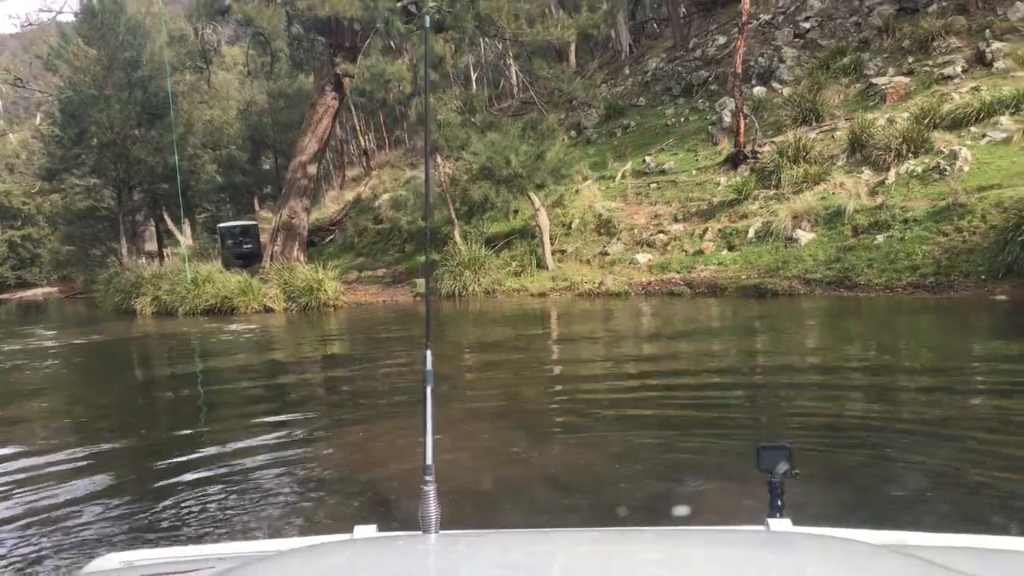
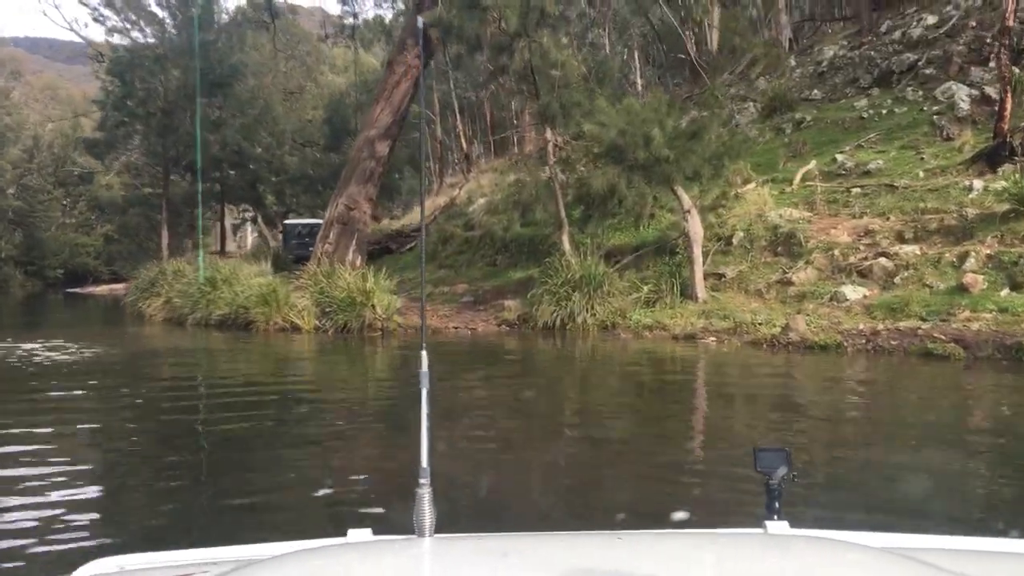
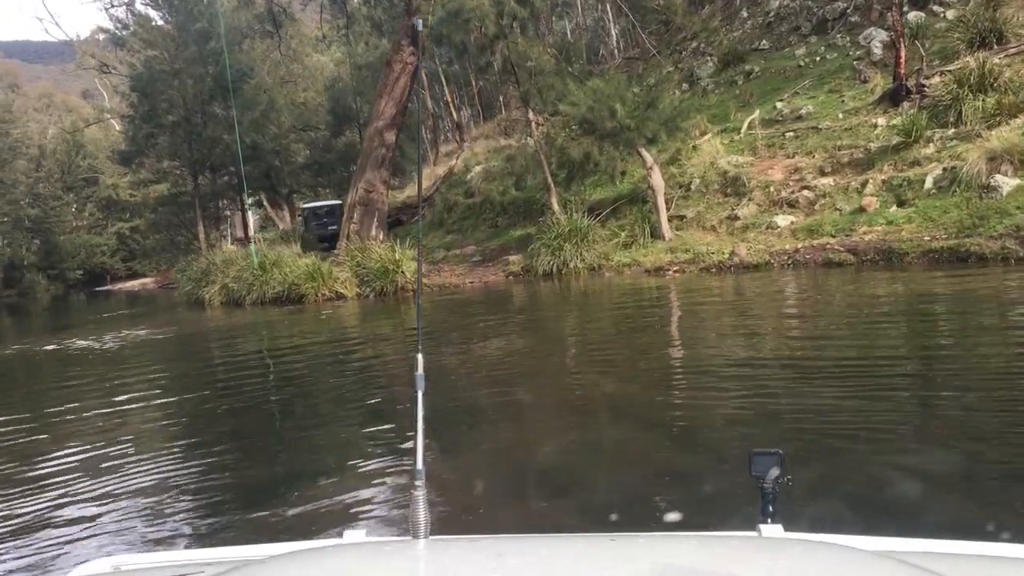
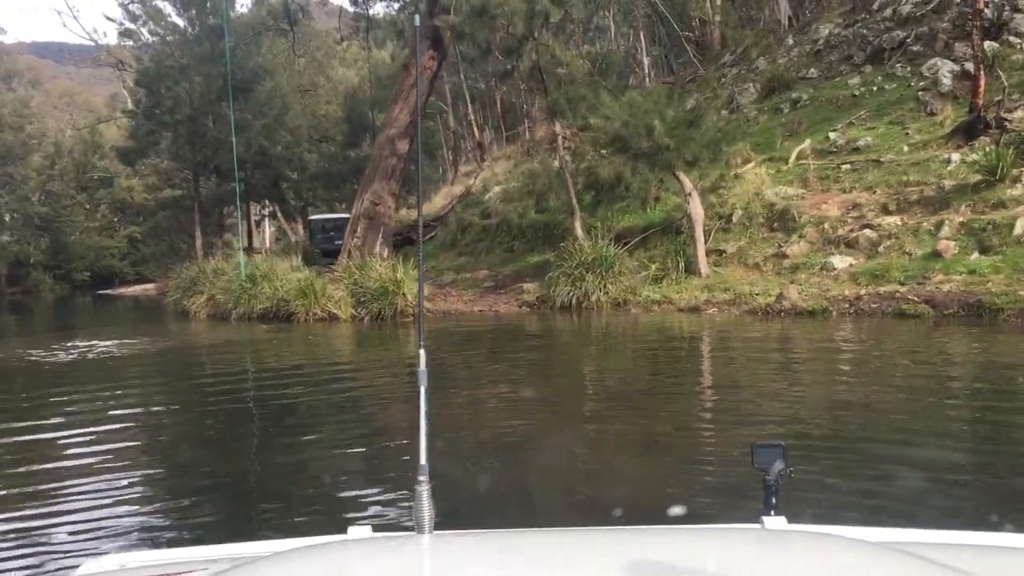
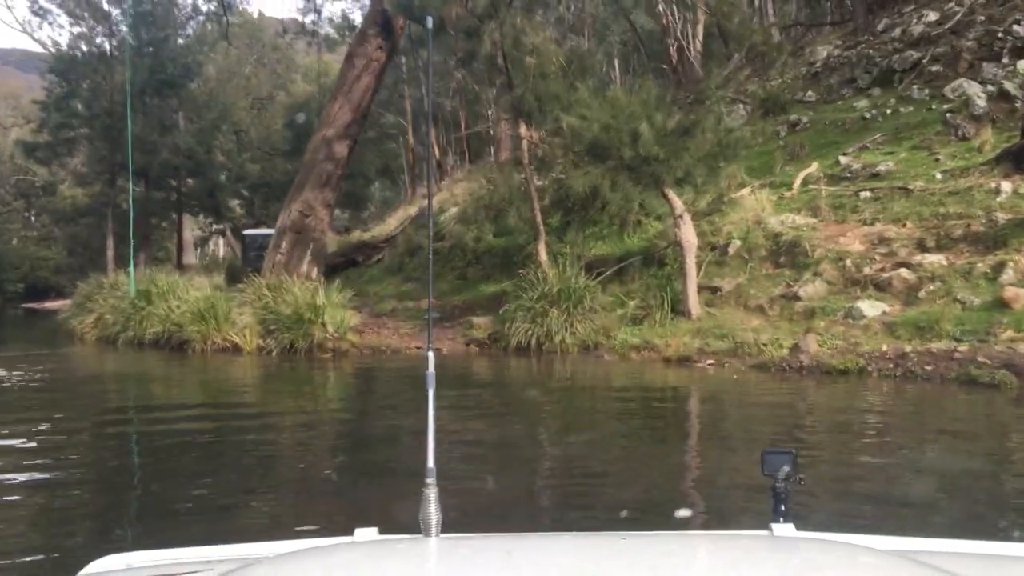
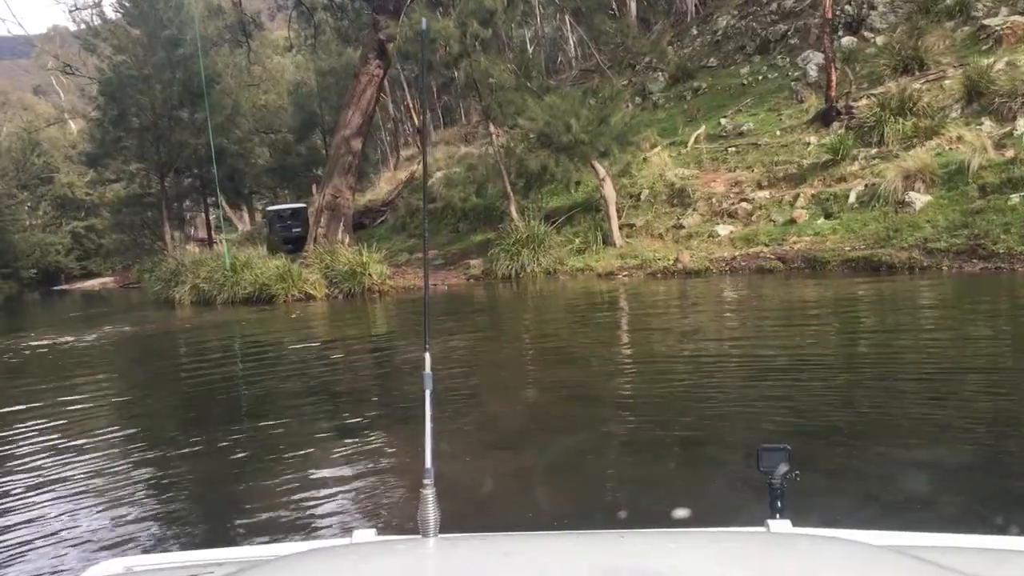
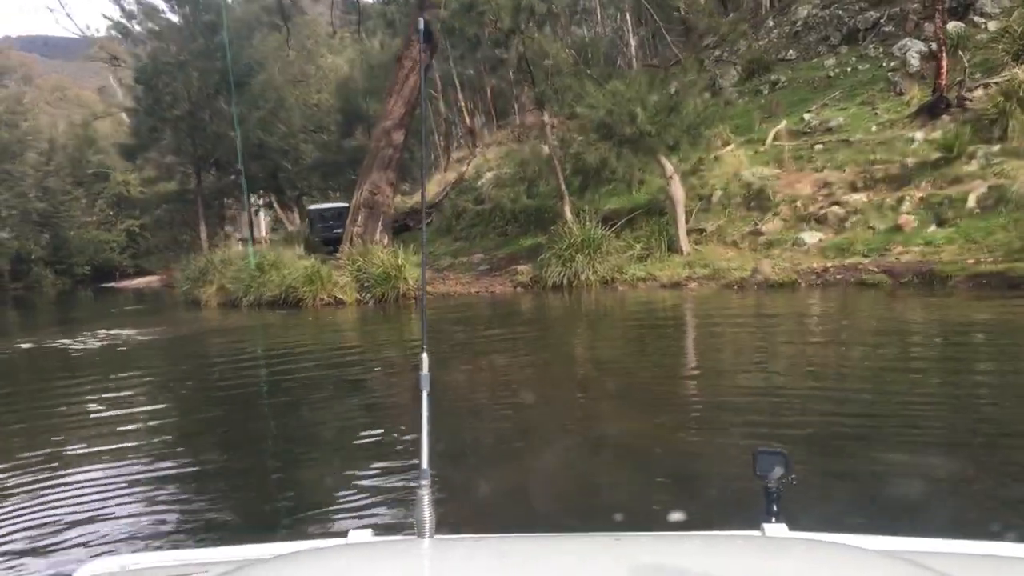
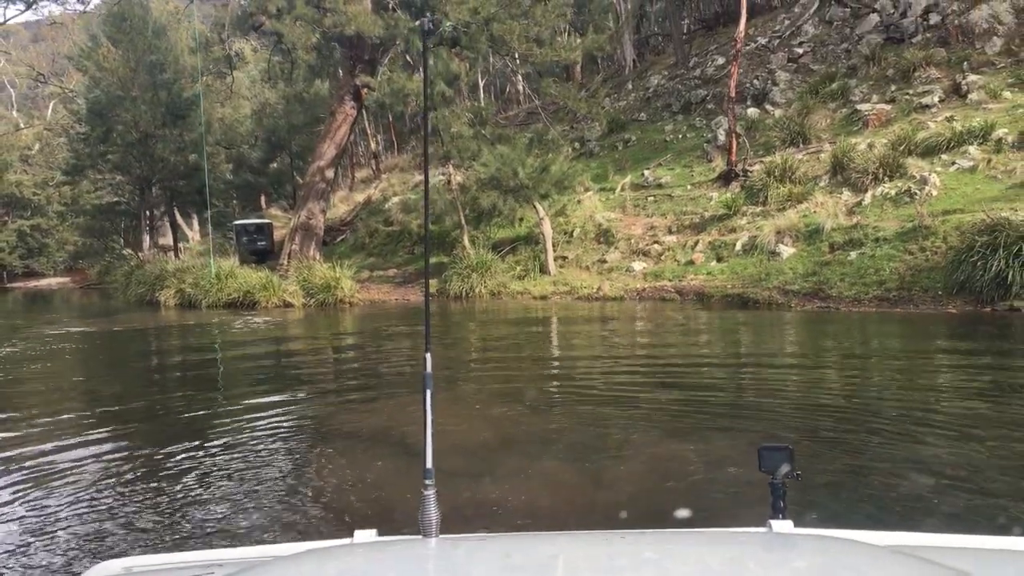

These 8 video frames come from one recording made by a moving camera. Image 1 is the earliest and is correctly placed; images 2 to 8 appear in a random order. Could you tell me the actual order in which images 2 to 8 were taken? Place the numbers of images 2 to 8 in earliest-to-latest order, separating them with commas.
8, 6, 3, 7, 4, 2, 5
